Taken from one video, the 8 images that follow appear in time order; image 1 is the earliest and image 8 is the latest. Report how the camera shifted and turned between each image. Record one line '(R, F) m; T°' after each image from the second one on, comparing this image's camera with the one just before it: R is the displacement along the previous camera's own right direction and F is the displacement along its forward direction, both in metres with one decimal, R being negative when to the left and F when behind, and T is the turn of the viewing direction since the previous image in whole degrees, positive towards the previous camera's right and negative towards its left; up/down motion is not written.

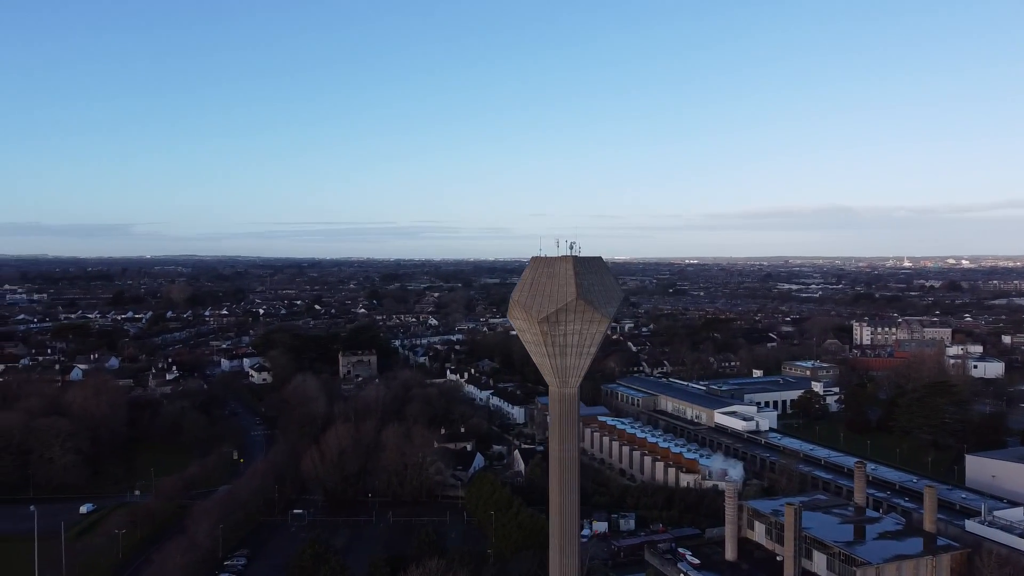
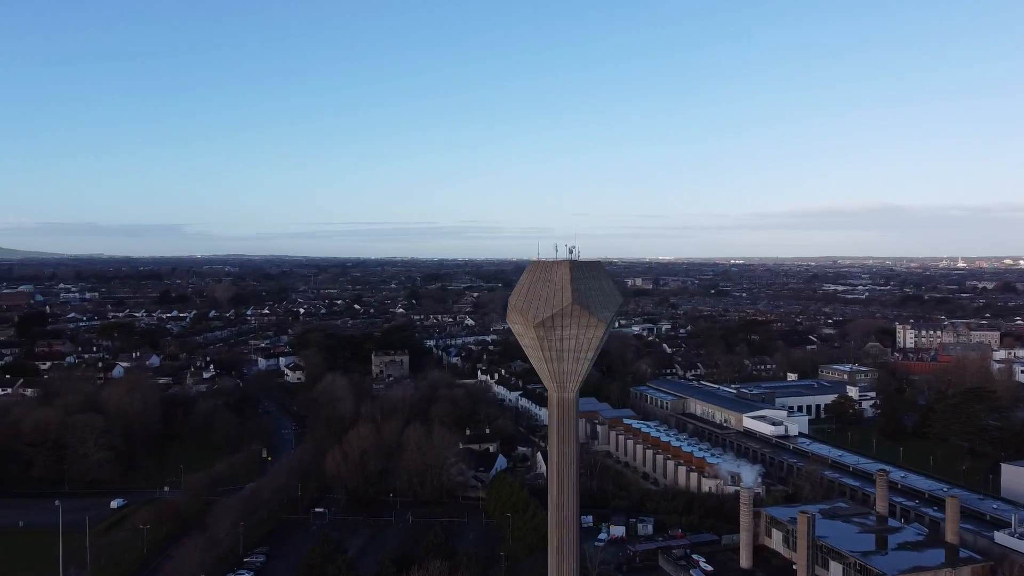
(+0.6, 0.0) m; -3°
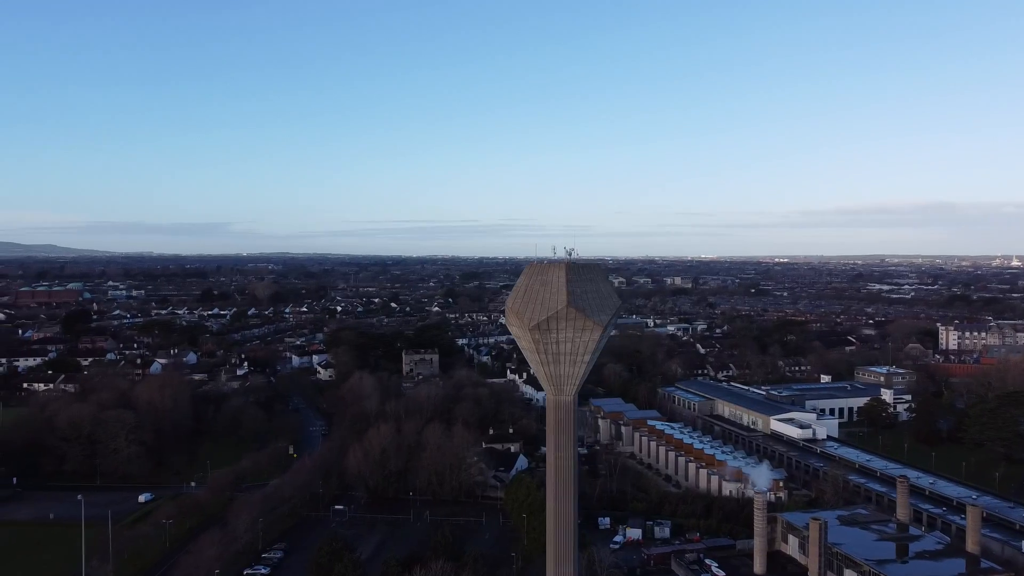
(+0.6, 0.0) m; -3°
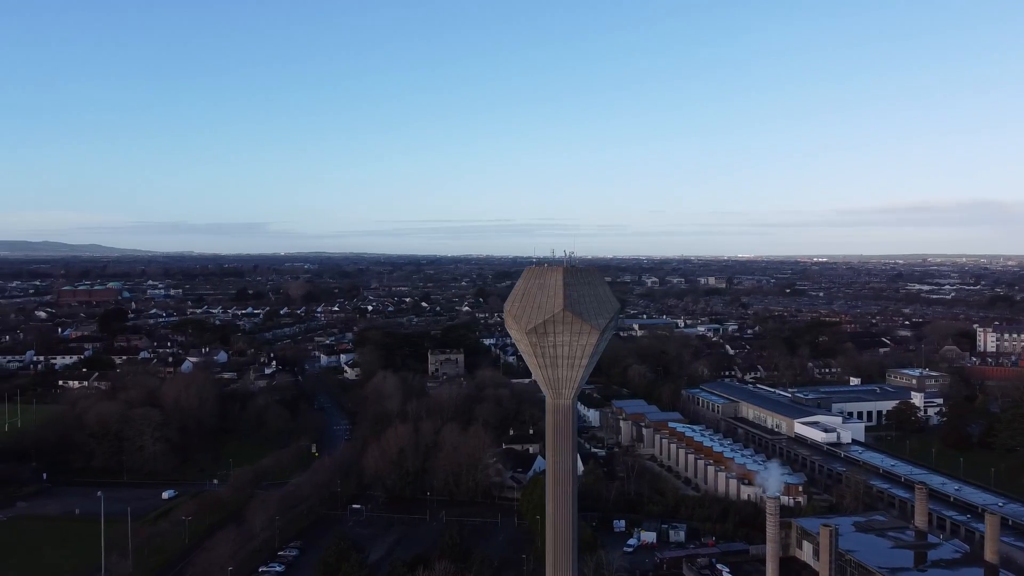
(+0.5, 0.0) m; -2°
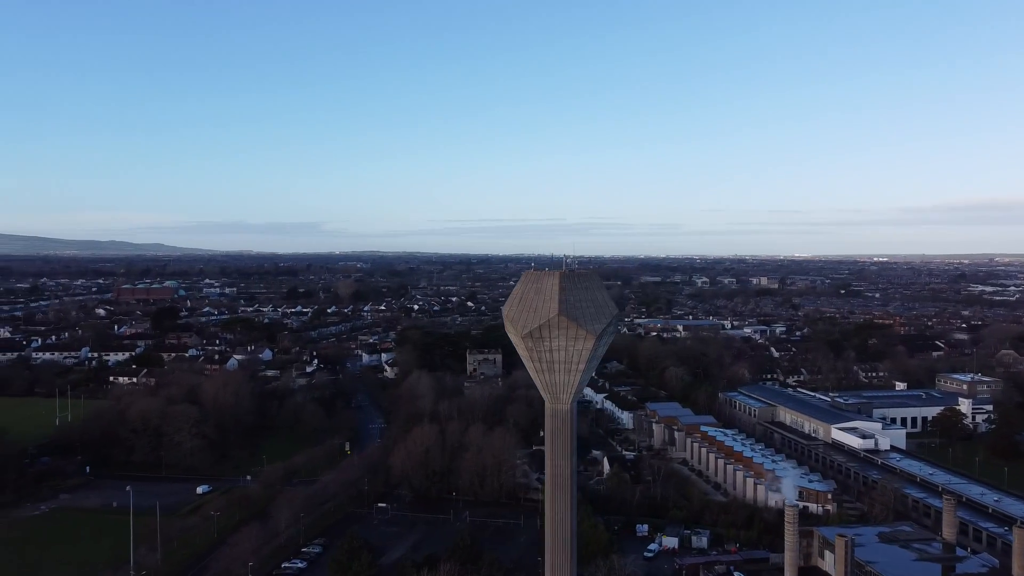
(+0.8, 0.0) m; -3°
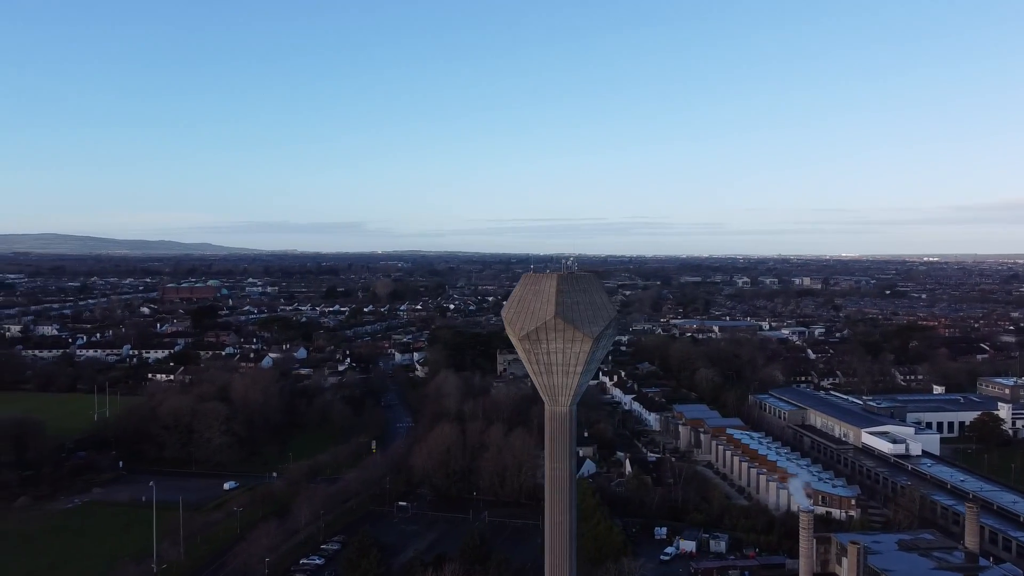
(+0.6, 0.0) m; -3°
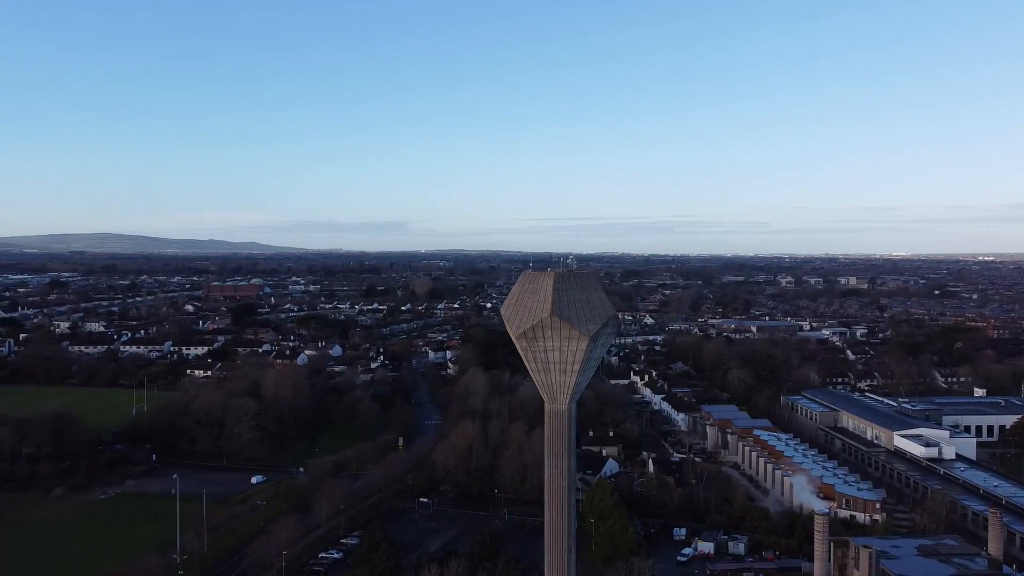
(+0.6, -0.1) m; -3°
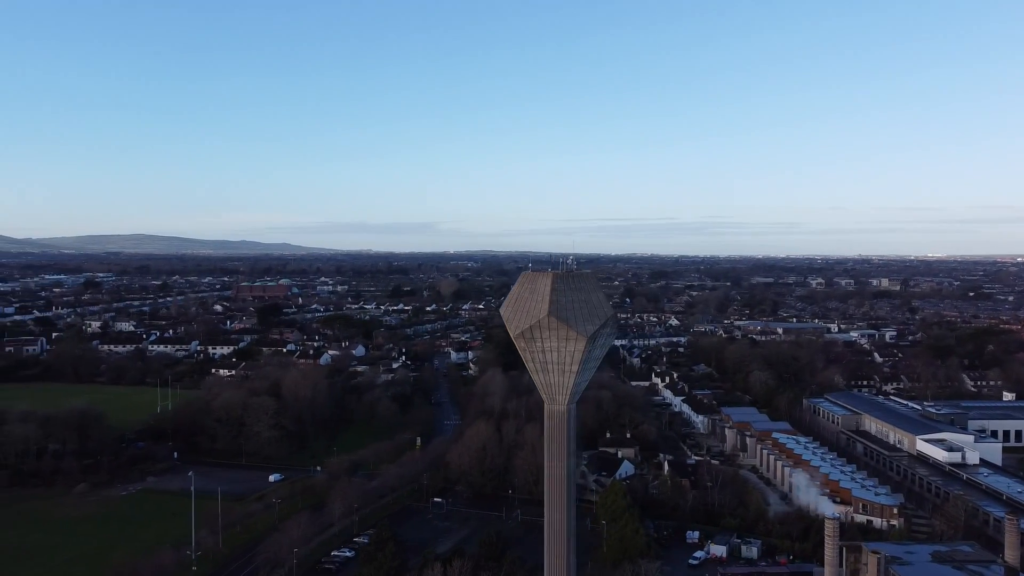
(+0.4, 0.0) m; -2°
